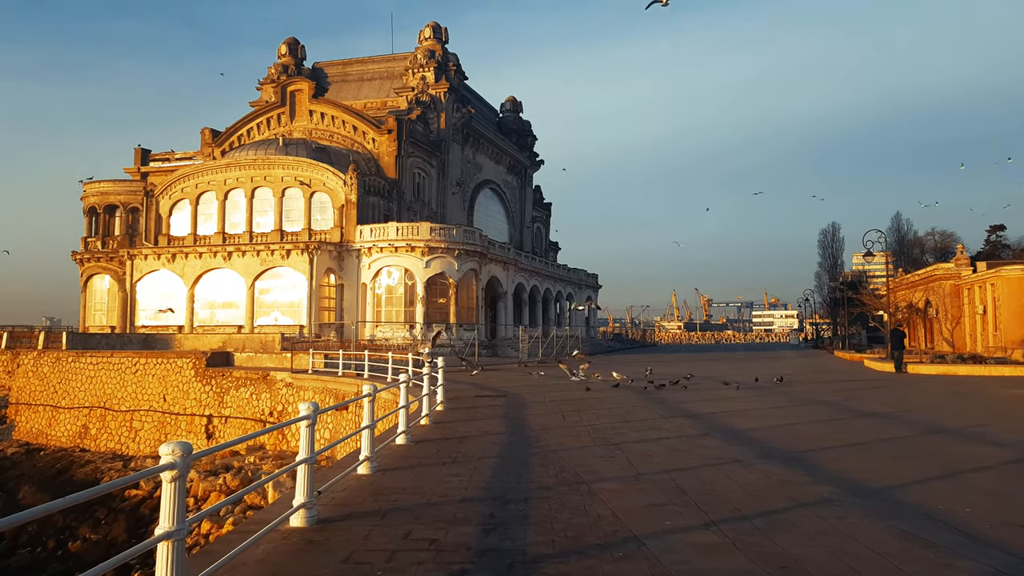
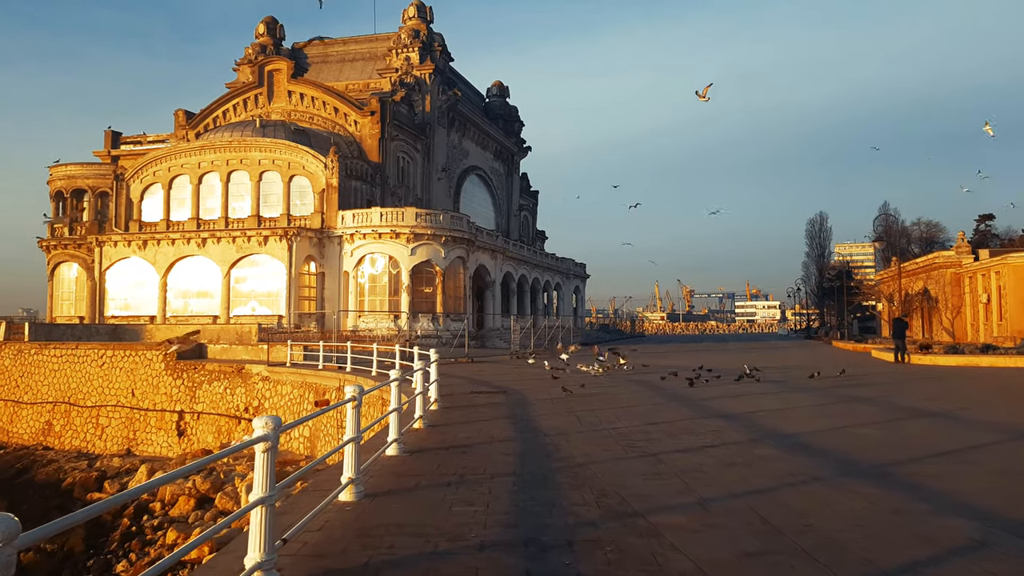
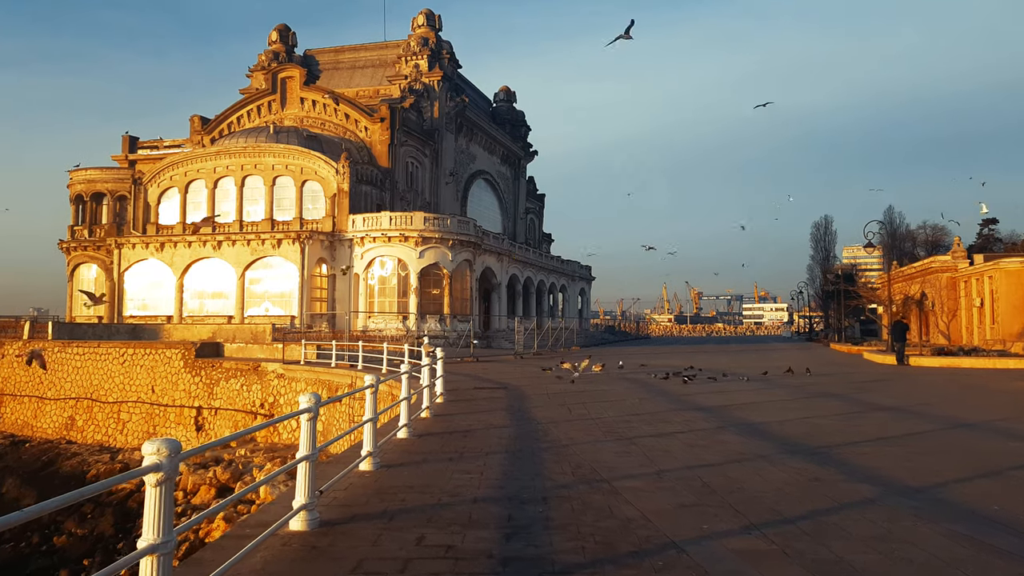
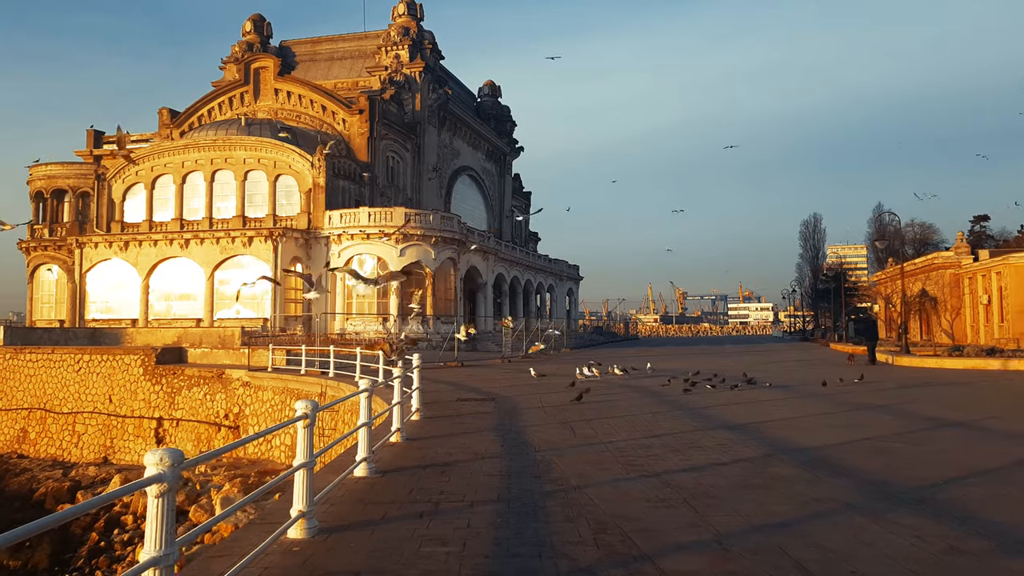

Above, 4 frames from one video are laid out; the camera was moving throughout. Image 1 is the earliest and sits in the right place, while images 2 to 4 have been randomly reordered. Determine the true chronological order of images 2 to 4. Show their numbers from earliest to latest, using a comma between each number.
3, 2, 4
